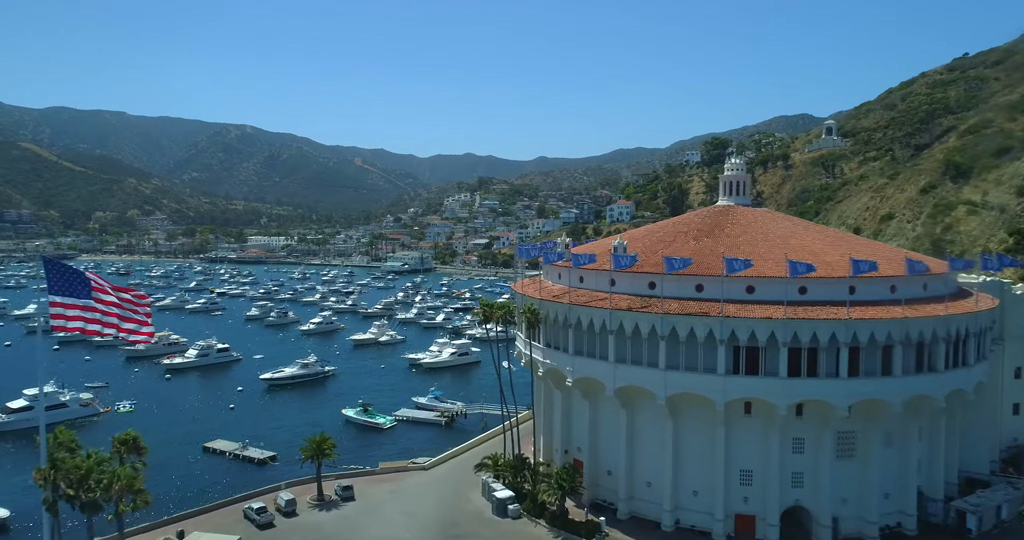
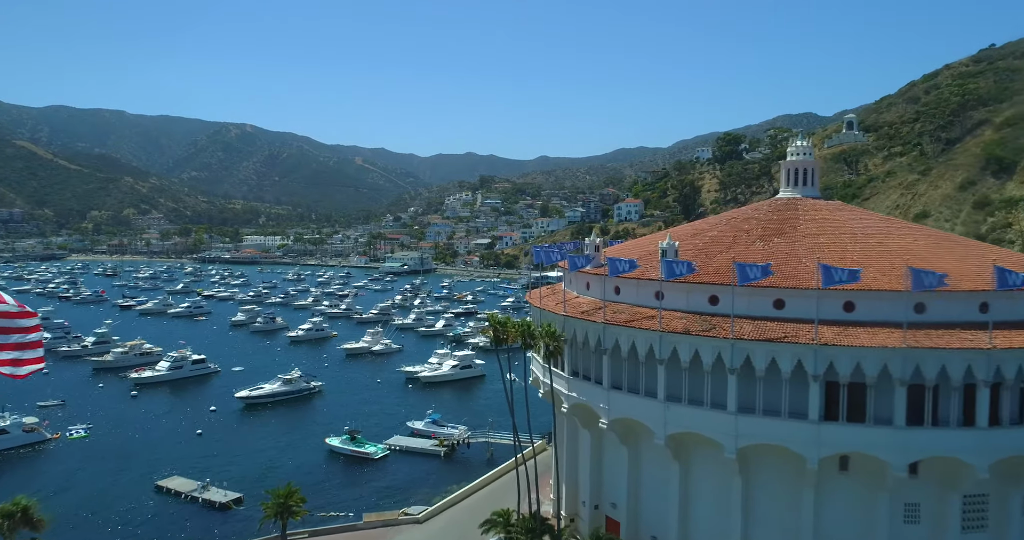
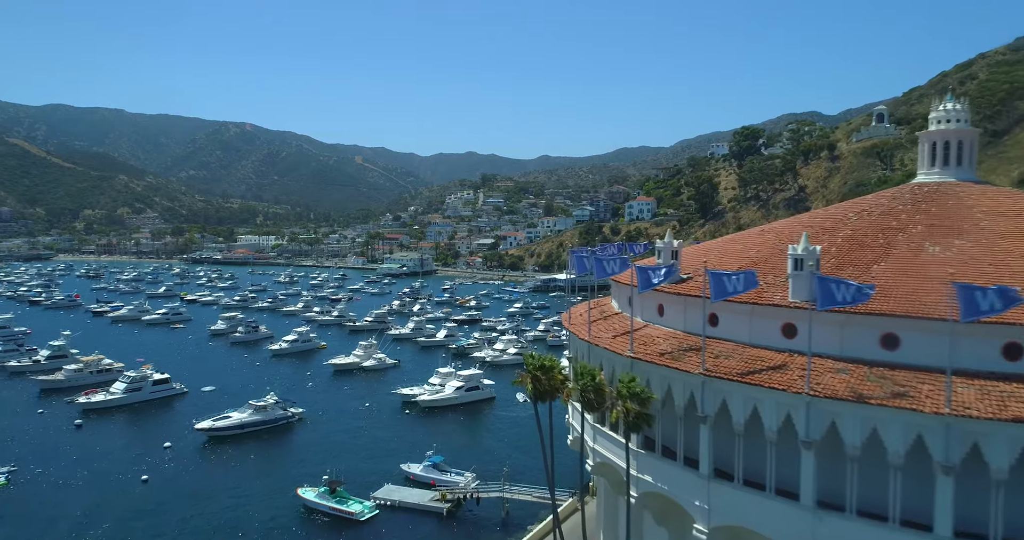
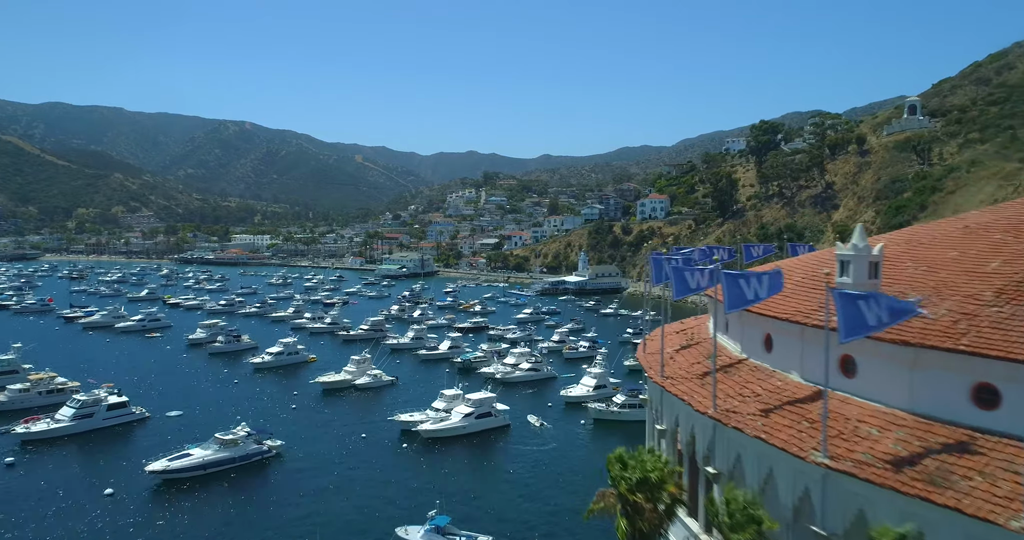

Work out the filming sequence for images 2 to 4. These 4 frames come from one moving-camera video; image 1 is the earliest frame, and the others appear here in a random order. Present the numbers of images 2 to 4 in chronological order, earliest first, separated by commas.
2, 3, 4
